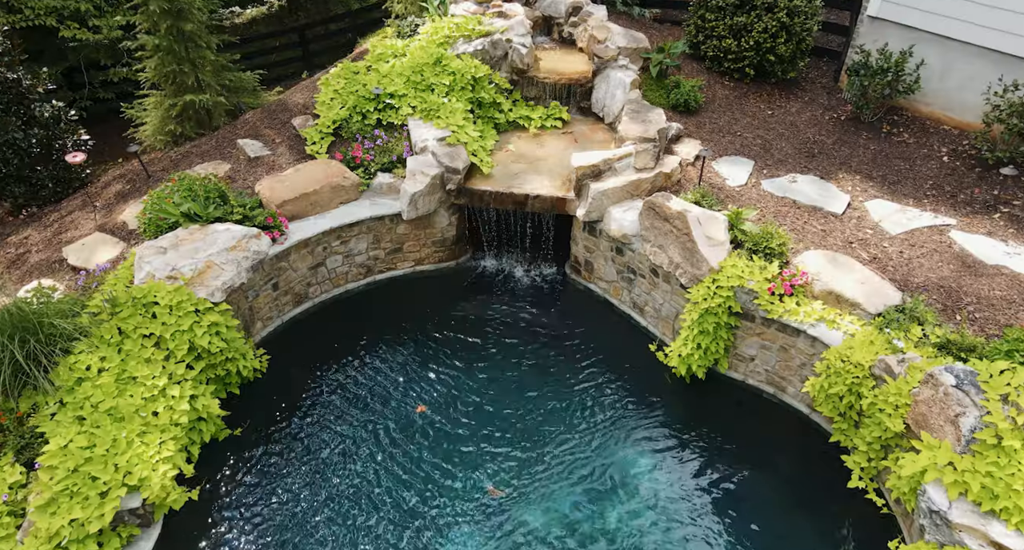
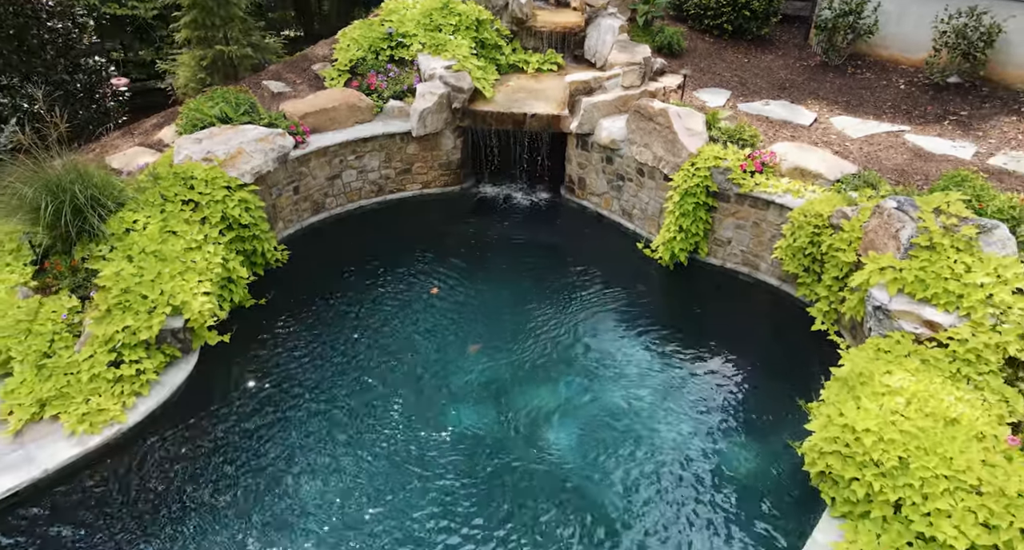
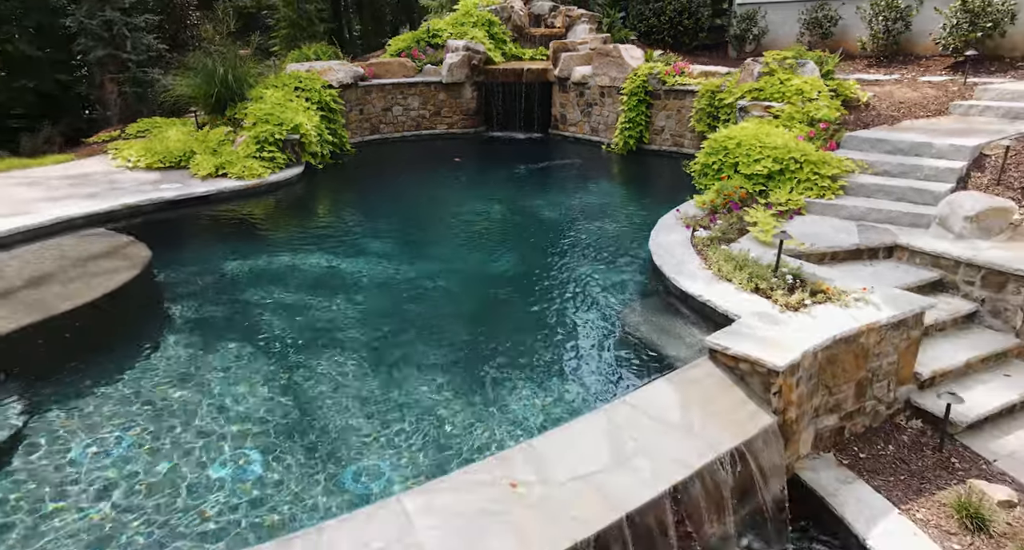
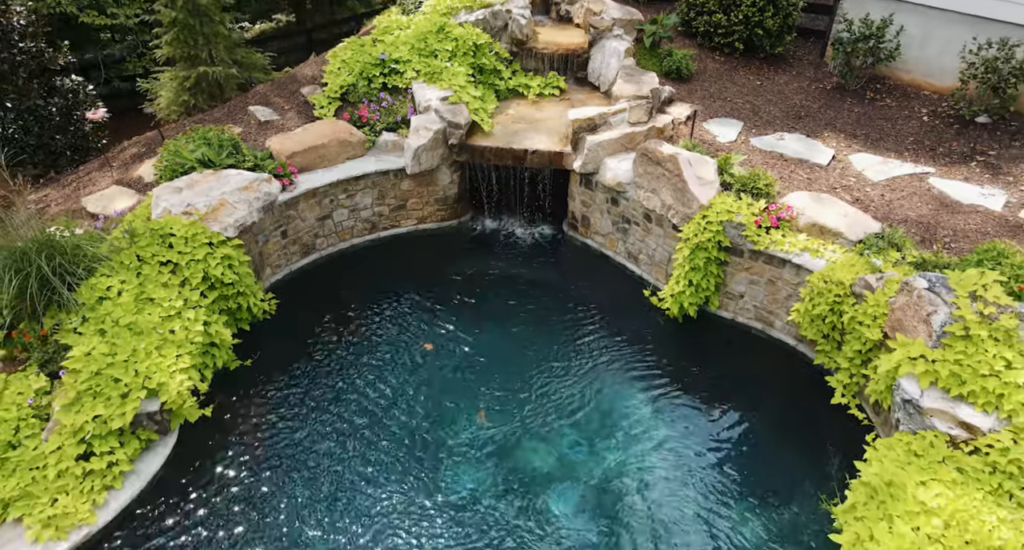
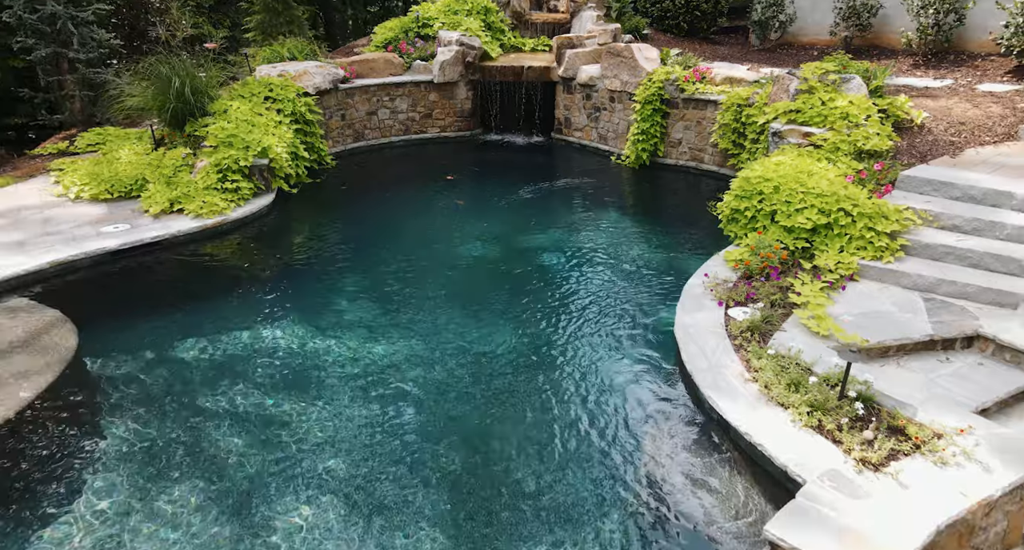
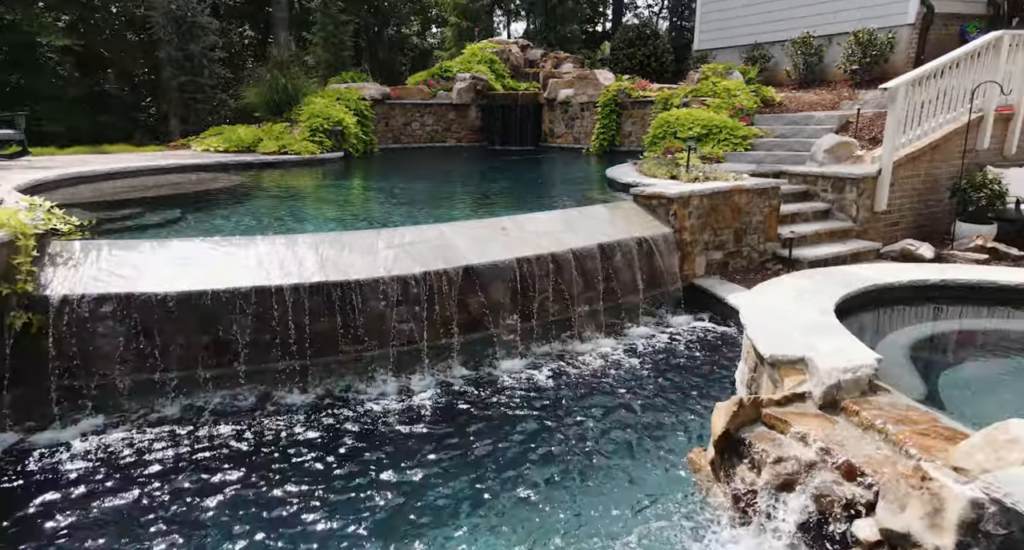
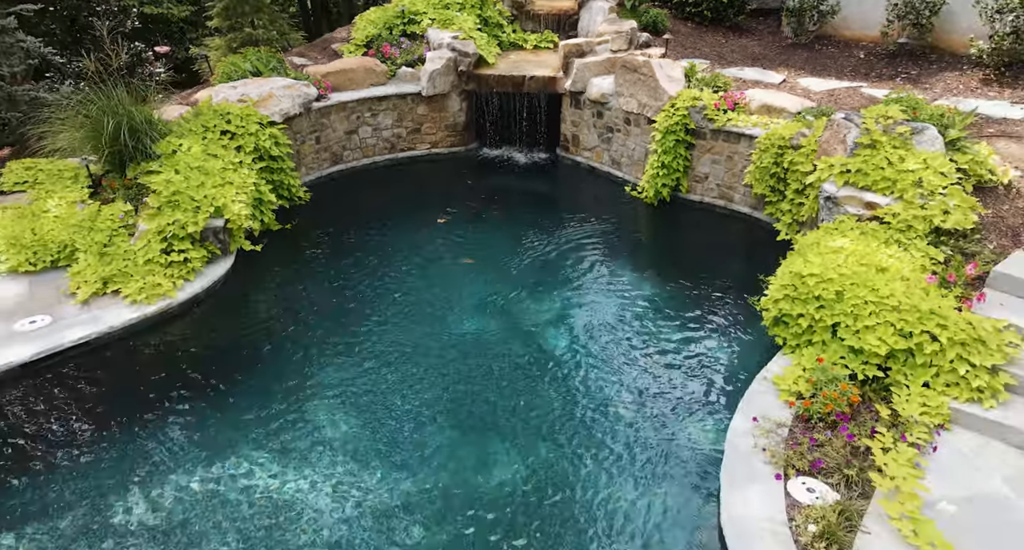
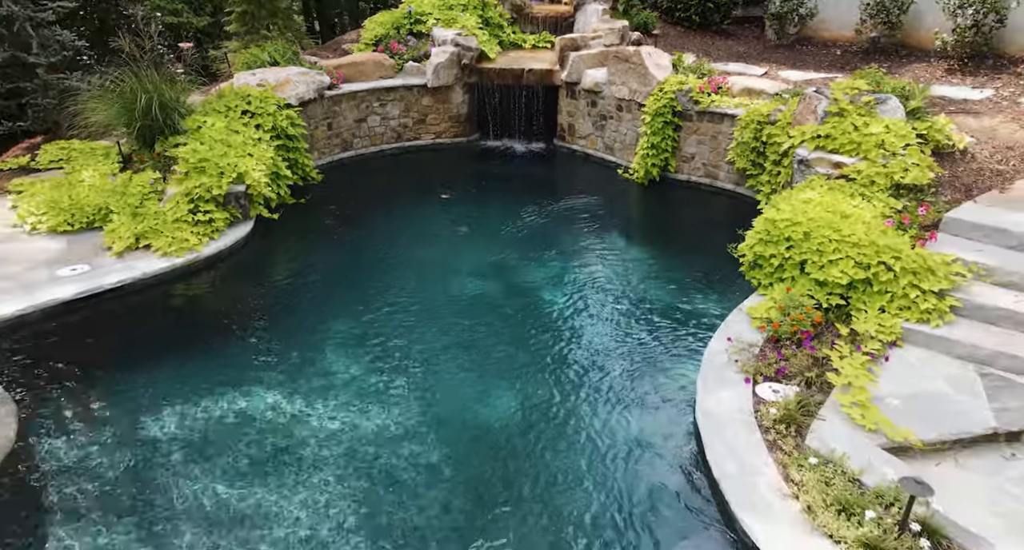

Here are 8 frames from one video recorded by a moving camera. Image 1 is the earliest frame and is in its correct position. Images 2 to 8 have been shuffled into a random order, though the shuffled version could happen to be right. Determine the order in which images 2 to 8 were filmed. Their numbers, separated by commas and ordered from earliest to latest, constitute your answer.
4, 2, 7, 8, 5, 3, 6
